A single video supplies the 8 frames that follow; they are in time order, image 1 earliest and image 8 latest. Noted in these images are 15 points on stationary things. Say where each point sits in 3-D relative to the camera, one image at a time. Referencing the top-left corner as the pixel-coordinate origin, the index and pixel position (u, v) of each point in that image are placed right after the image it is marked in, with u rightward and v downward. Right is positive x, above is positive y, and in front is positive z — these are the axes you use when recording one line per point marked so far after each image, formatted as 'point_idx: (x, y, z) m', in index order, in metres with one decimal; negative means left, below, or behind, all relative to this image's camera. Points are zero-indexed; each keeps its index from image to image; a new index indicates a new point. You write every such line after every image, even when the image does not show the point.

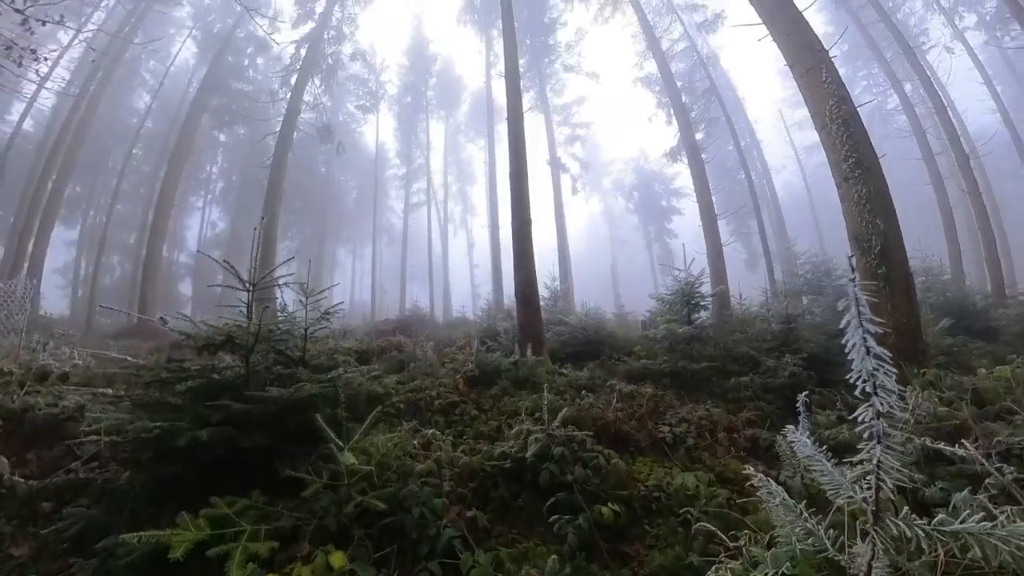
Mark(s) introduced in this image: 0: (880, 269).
0: (+5.9, +0.5, +5.4) m
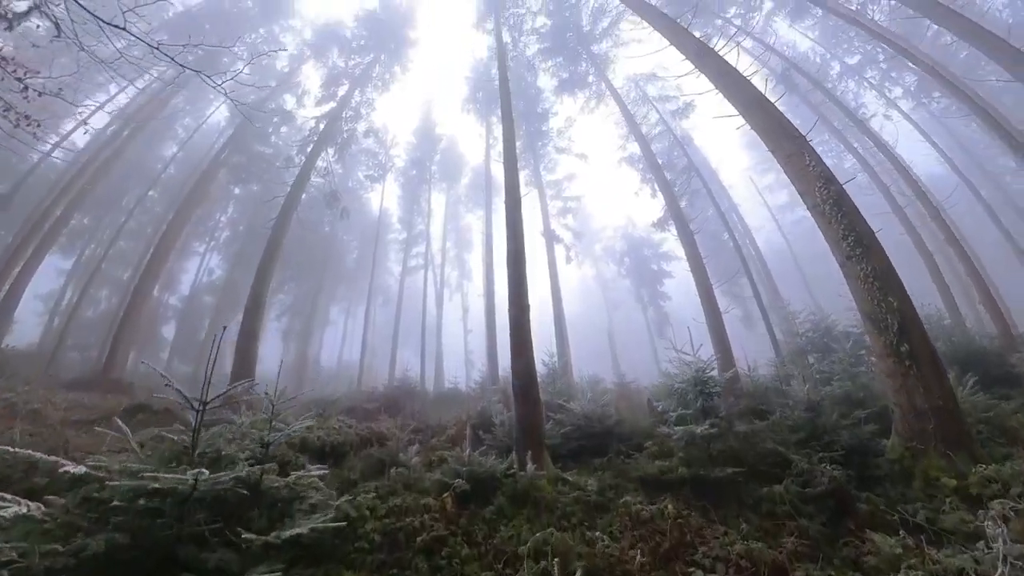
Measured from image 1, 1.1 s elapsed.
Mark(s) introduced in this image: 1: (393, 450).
0: (+5.8, -0.9, +5.1) m
1: (-1.9, -2.6, +5.3) m
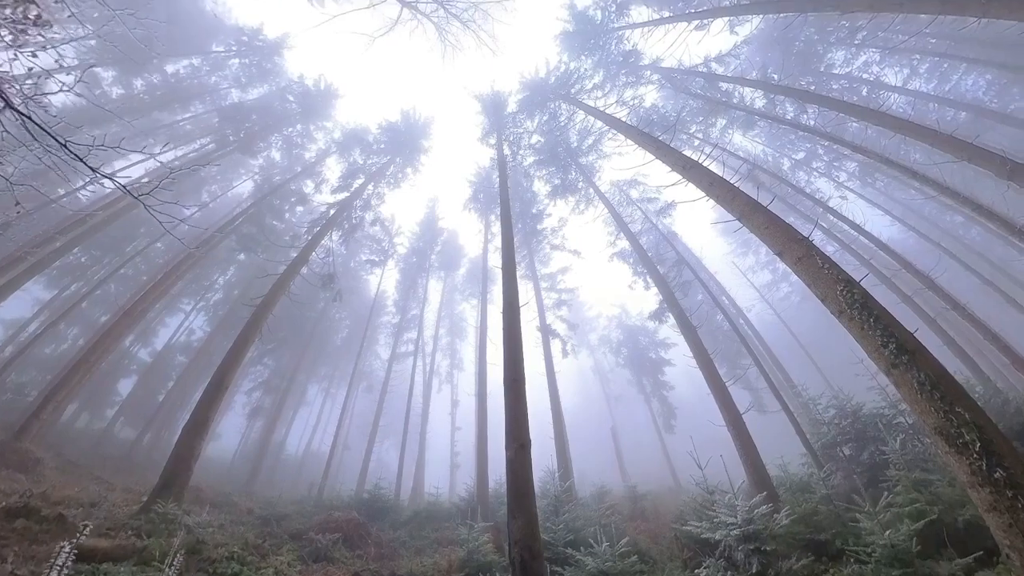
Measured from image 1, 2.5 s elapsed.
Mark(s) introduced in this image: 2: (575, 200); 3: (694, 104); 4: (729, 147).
0: (+5.8, -2.3, +4.1) m
1: (-1.9, -3.8, +3.8) m
2: (+3.1, +2.9, +16.7) m
3: (+7.4, +7.3, +13.7) m
4: (+9.8, +5.8, +14.9) m
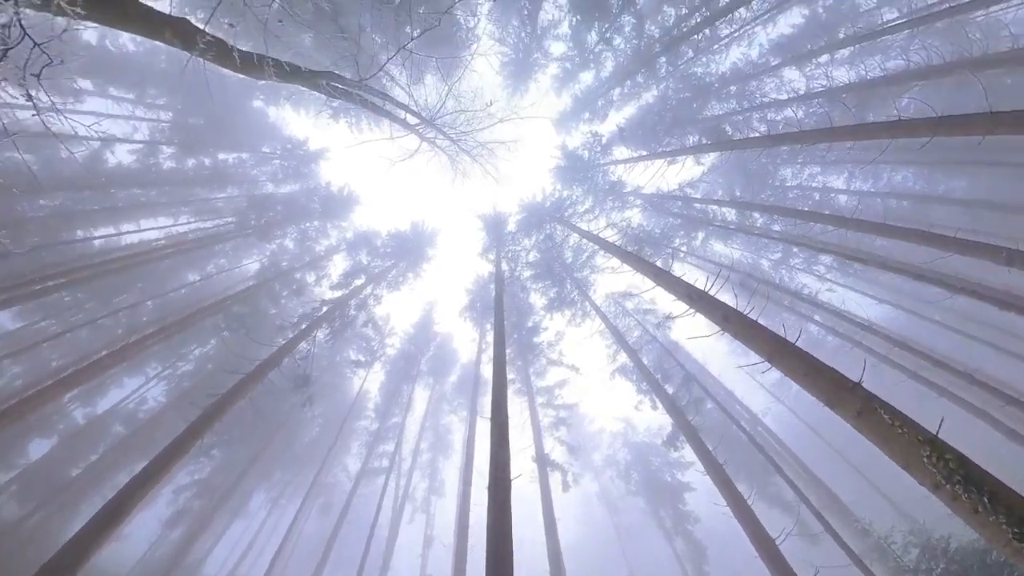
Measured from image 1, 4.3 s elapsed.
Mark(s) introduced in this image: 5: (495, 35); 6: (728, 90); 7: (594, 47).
0: (+5.8, -2.3, +2.9) m
1: (-2.0, -3.4, +2.0) m
2: (+2.9, -1.9, +16.6) m
3: (+7.4, +3.1, +15.4) m
4: (+9.7, +1.2, +16.0) m
5: (-0.8, +8.9, +11.9) m
6: (+7.6, +6.9, +11.6) m
7: (+3.0, +8.6, +12.2) m
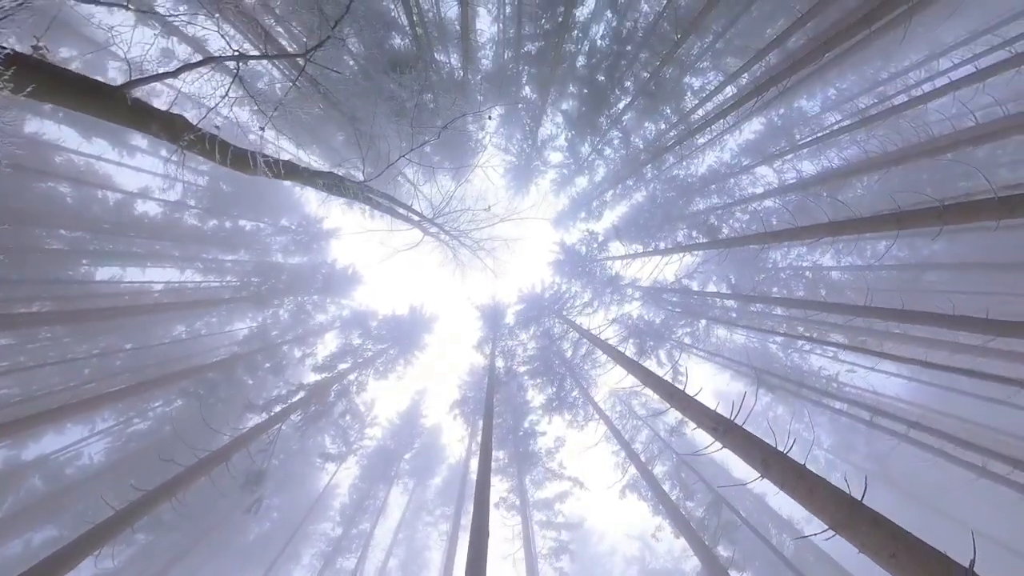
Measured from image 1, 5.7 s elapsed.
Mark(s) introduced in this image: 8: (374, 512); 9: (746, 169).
0: (+5.8, -2.1, +2.0) m
1: (-2.0, -2.5, +0.7) m
2: (+2.7, -5.8, +15.1) m
3: (+7.4, -0.8, +15.6) m
4: (+9.6, -2.9, +15.5) m
5: (-0.5, +6.1, +14.0) m
6: (+7.8, +3.9, +13.2) m
7: (+3.3, +5.5, +14.2) m
8: (-7.2, -11.6, +17.4) m
9: (+8.7, +4.4, +12.5) m
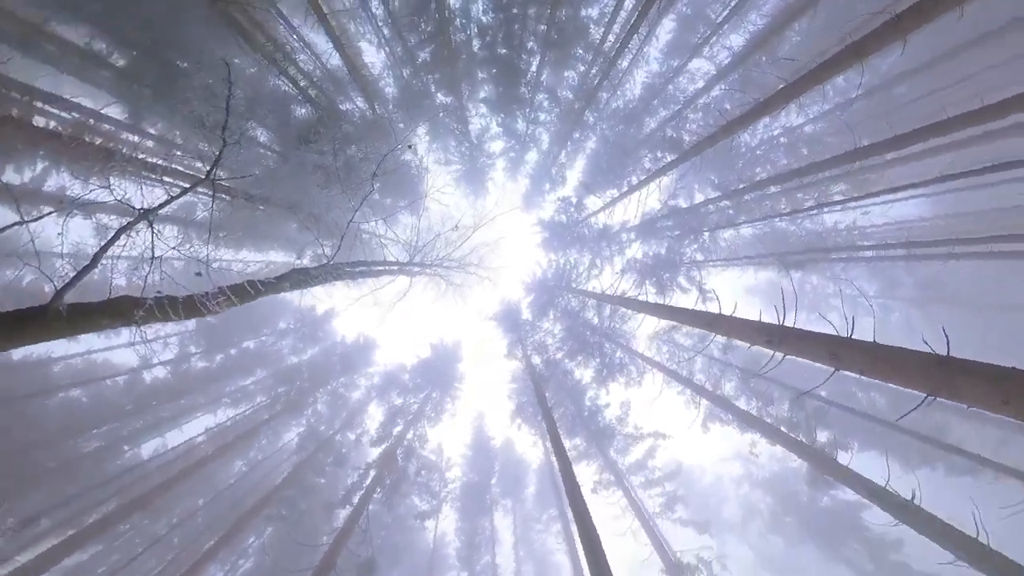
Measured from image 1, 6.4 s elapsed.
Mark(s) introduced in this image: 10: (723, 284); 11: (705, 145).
0: (+6.0, +0.4, +1.7) m
1: (-0.8, -3.4, +0.7) m
2: (+5.1, -3.9, +15.0) m
3: (+7.1, +2.6, +15.2) m
4: (+10.1, +1.7, +15.2) m
5: (-3.0, +5.3, +13.7) m
6: (+5.4, +7.0, +12.7) m
7: (+0.6, +6.5, +13.9) m
8: (-1.3, -13.4, +17.6) m
9: (+6.0, +7.8, +12.1) m
10: (+9.8, +0.1, +15.6) m
11: (+5.8, +4.4, +10.2) m
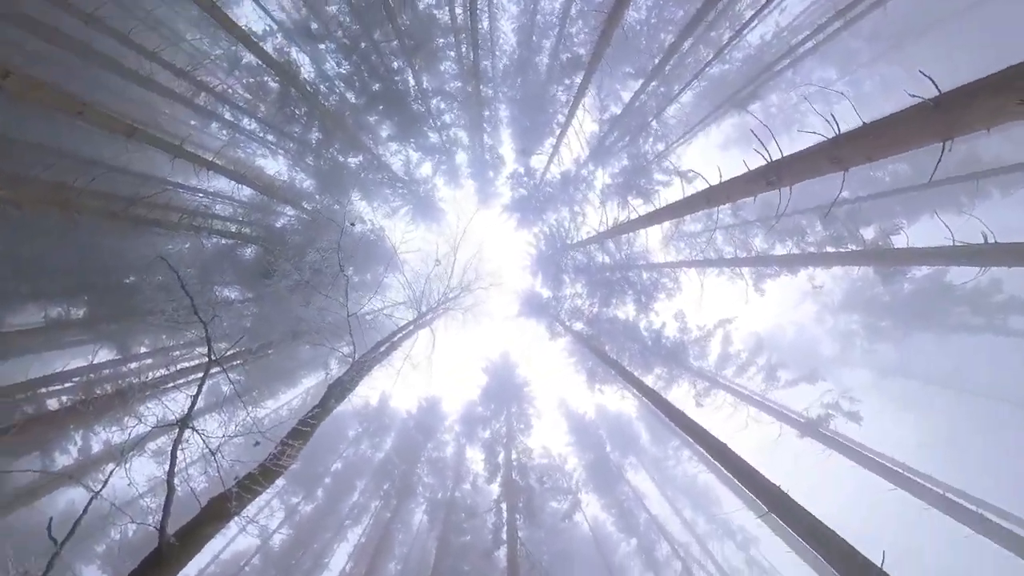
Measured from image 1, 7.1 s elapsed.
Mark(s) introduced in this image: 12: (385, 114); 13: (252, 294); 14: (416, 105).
0: (+4.7, +3.5, +1.5) m
1: (+1.1, -3.5, +0.8) m
2: (+6.6, -0.1, +14.8) m
3: (+4.8, +6.5, +14.8) m
4: (+7.7, +7.3, +14.7) m
5: (-5.2, +3.1, +13.7) m
6: (+0.8, +9.0, +12.3) m
7: (-2.8, +6.1, +13.7) m
8: (+6.7, -11.4, +17.9) m
9: (+0.9, +10.0, +11.6) m
10: (+8.4, +5.9, +15.1) m
11: (+2.5, +7.0, +9.9) m
12: (-4.5, +6.2, +12.0) m
13: (-8.1, -0.2, +10.4) m
14: (-3.5, +6.6, +12.3) m
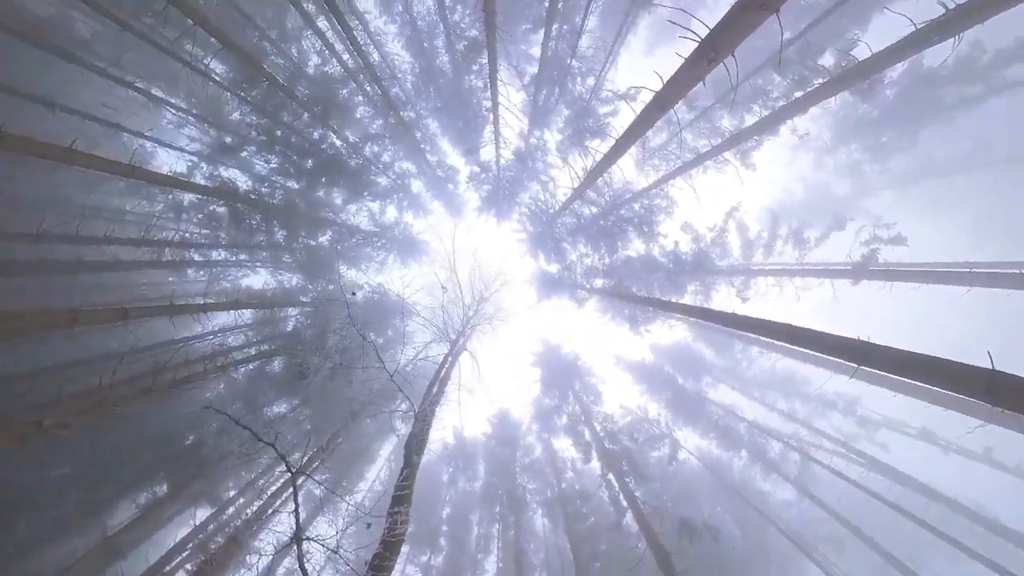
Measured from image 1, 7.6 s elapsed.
0: (+2.5, +5.2, +1.2) m
1: (+2.5, -2.7, +0.8) m
2: (+6.3, +3.3, +14.5) m
3: (+1.7, +8.3, +14.5) m
4: (+3.9, +10.4, +14.2) m
5: (-5.7, +0.7, +13.9) m
6: (-3.1, +8.7, +12.2) m
7: (-4.9, +4.5, +13.7) m
8: (+11.6, -6.6, +17.8) m
9: (-3.5, +9.6, +11.4) m
10: (+5.2, +9.4, +14.6) m
11: (-0.7, +7.6, +9.6) m
12: (-6.5, +3.8, +12.2) m
13: (-6.9, -3.6, +10.8) m
14: (-5.8, +4.6, +12.4) m
